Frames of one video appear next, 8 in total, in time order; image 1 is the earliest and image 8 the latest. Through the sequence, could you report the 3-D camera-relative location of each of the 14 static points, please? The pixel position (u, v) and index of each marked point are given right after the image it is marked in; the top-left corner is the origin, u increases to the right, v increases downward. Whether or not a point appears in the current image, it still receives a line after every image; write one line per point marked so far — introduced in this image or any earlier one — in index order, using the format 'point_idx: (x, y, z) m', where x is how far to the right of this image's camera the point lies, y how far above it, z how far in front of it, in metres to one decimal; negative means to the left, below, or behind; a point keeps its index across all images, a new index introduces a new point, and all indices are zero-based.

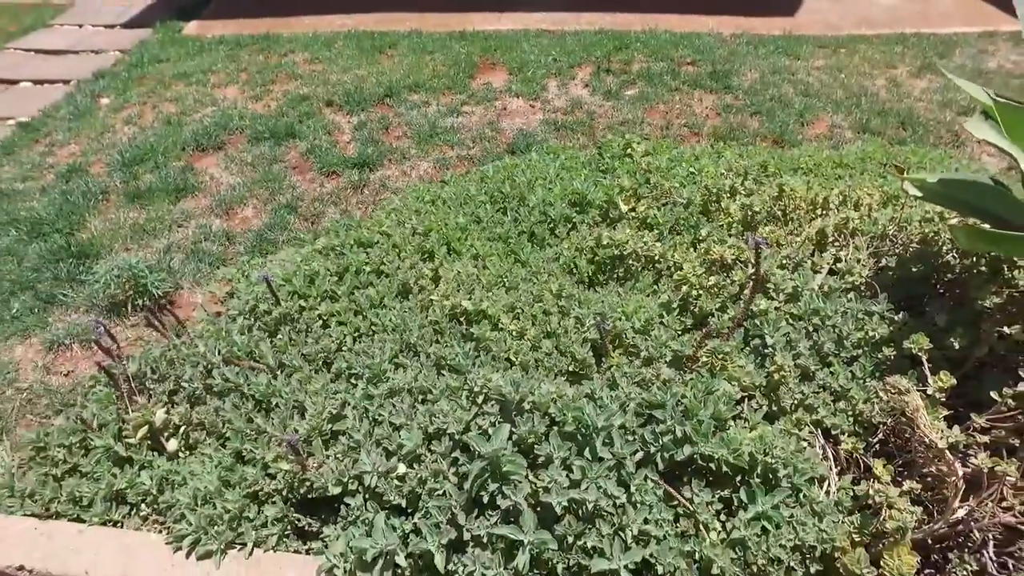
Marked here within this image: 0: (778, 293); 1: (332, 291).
0: (+0.7, 0.0, +1.7) m
1: (-0.5, 0.0, +1.8) m
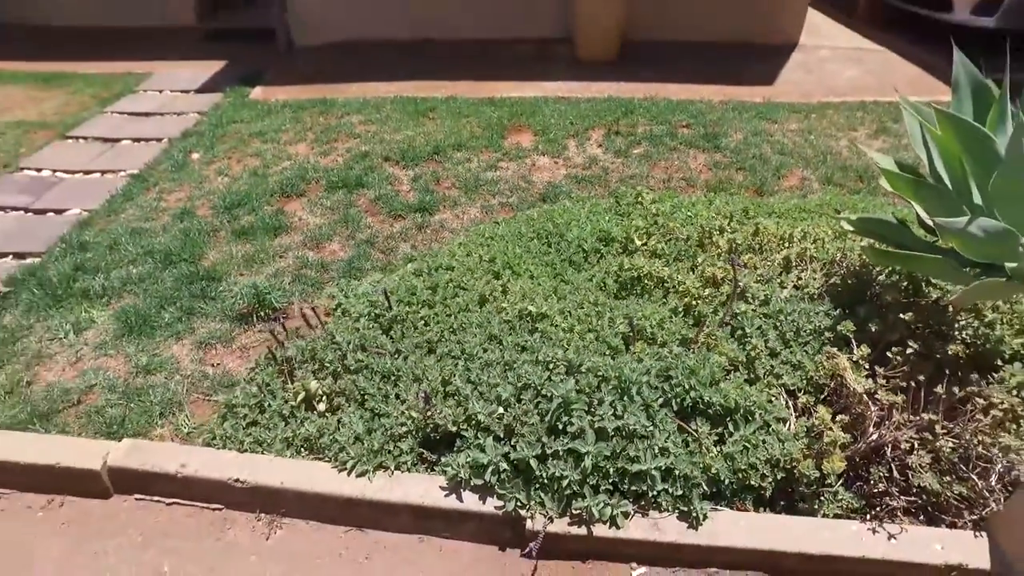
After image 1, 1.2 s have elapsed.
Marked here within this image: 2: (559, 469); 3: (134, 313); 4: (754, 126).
0: (+0.9, 0.0, +2.3) m
1: (-0.3, 0.0, +2.5) m
2: (+0.1, -0.5, +1.8) m
3: (-1.7, -0.1, +2.9) m
4: (+1.7, +1.1, +4.5) m
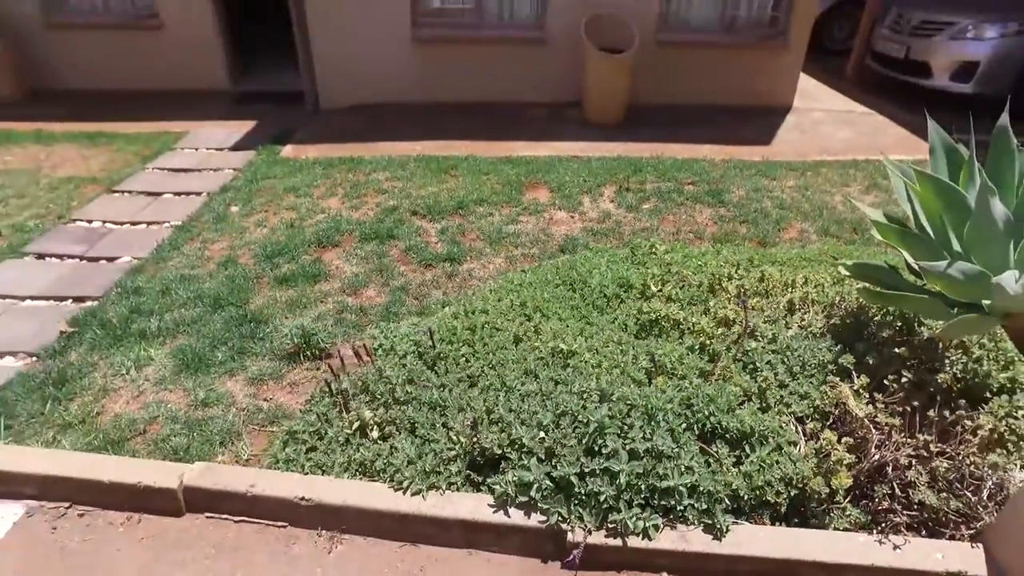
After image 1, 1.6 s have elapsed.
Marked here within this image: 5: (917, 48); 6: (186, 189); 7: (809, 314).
0: (+1.0, -0.2, +2.6) m
1: (-0.2, -0.2, +2.7) m
2: (+0.3, -0.6, +2.1) m
3: (-1.5, -0.3, +3.1) m
4: (+1.8, +0.8, +4.8) m
5: (+4.3, +2.6, +6.9) m
6: (-2.6, +0.8, +5.1) m
7: (+1.2, -0.1, +2.7) m
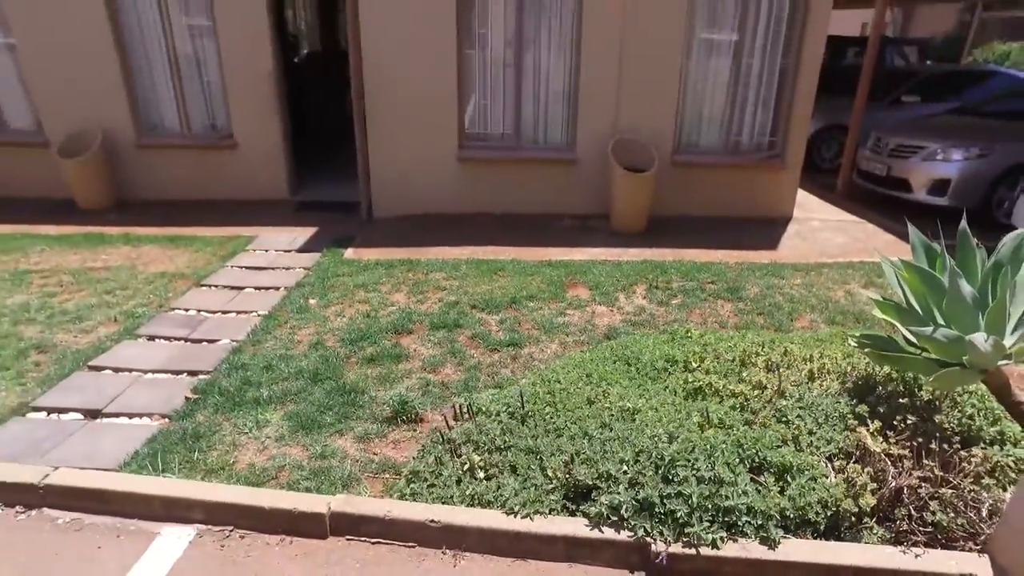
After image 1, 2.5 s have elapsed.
0: (+1.4, -0.5, +3.2) m
1: (+0.2, -0.6, +3.3) m
2: (+0.6, -0.9, +2.6) m
3: (-1.2, -0.7, +3.7) m
4: (+2.2, +0.1, +5.5) m
5: (+4.7, +1.5, +7.9) m
6: (-2.2, 0.0, +5.8) m
7: (+1.6, -0.5, +3.3) m
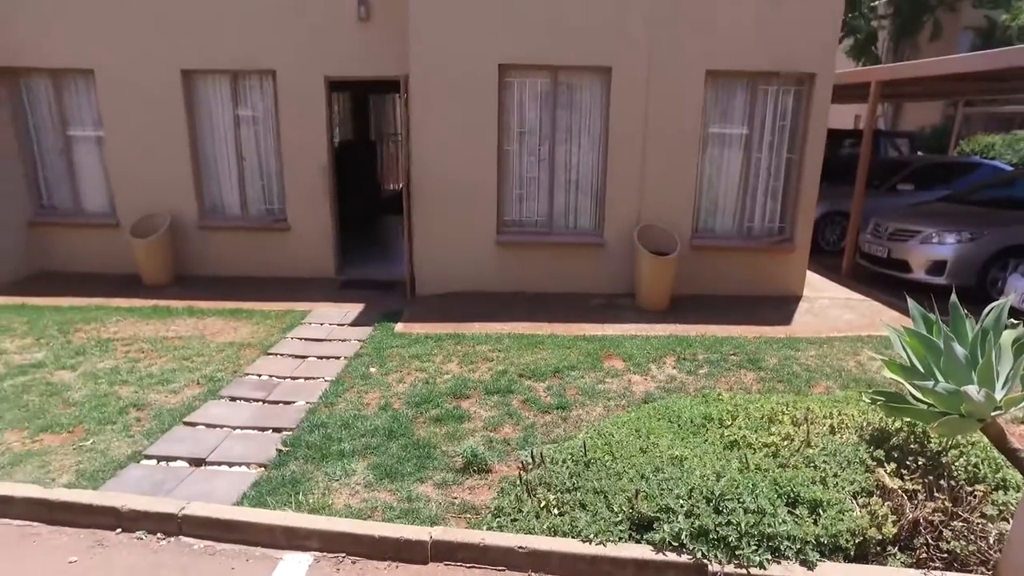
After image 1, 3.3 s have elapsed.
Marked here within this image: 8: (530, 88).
0: (+1.7, -0.9, +3.7) m
1: (+0.6, -0.9, +3.8) m
2: (+1.0, -1.1, +3.0) m
3: (-0.8, -1.1, +4.2) m
4: (+2.5, -0.6, +6.1) m
5: (+5.1, +0.5, +8.6) m
6: (-1.8, -0.6, +6.4) m
7: (+2.0, -0.8, +3.8) m
8: (+0.2, +2.3, +7.4) m
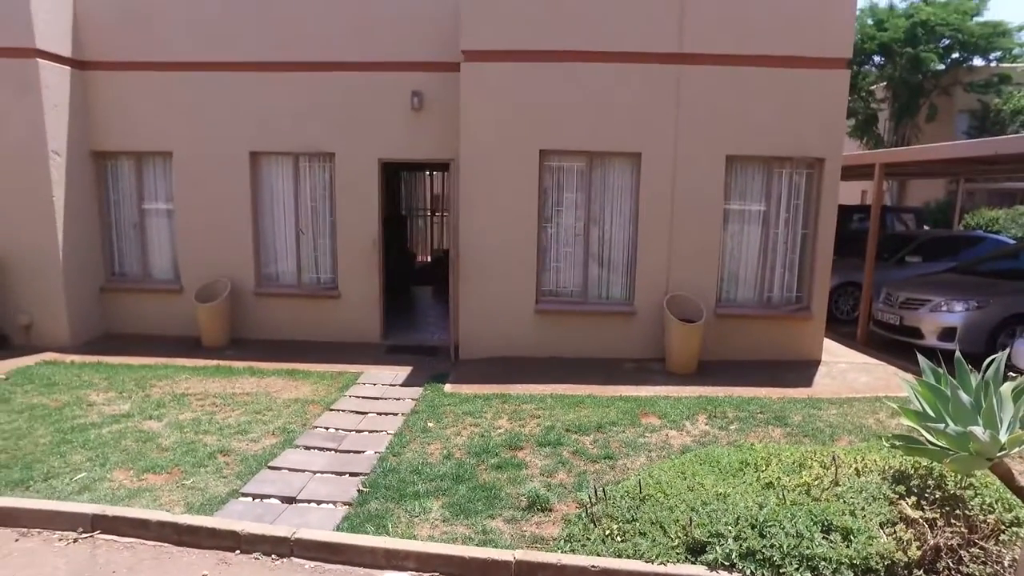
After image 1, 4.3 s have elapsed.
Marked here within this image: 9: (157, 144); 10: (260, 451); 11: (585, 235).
0: (+2.1, -1.3, +4.2) m
1: (+1.0, -1.3, +4.3) m
2: (+1.4, -1.4, +3.5) m
3: (-0.4, -1.5, +4.7) m
4: (+3.0, -1.2, +6.6) m
5: (+5.6, -0.4, +9.2) m
6: (-1.4, -1.3, +6.9) m
7: (+2.4, -1.2, +4.3) m
8: (+0.7, +1.5, +8.2) m
9: (-5.2, +2.1, +9.5) m
10: (-2.2, -1.4, +5.7) m
11: (+0.9, +0.7, +8.4) m
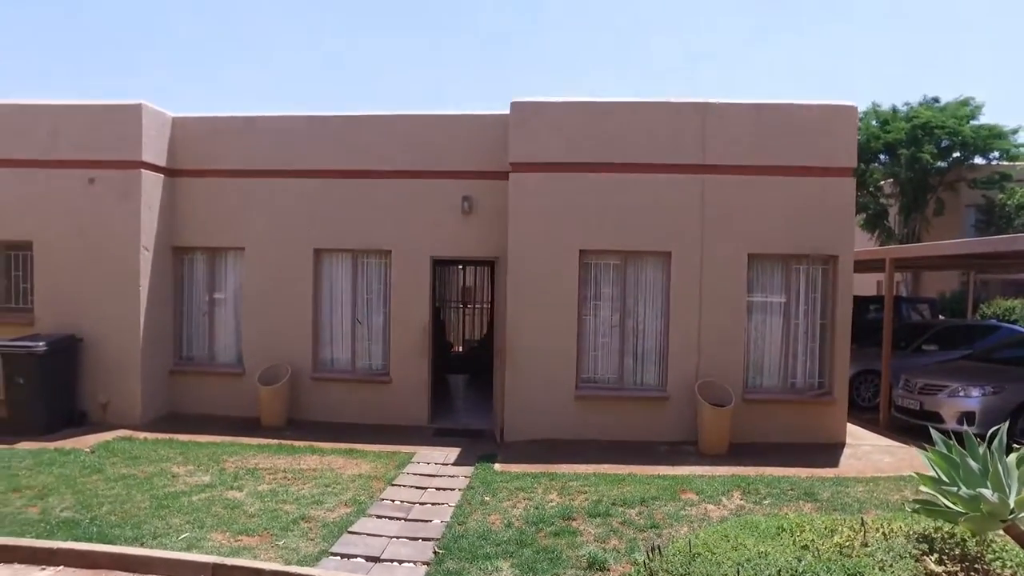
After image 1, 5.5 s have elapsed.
0: (+2.6, -1.9, +4.7) m
1: (+1.4, -1.9, +4.9) m
2: (+1.9, -1.9, +4.0) m
3: (+0.1, -2.2, +5.2) m
4: (+3.5, -2.2, +7.1) m
5: (+6.2, -1.7, +9.7) m
6: (-0.8, -2.2, +7.5) m
7: (+2.8, -1.8, +4.8) m
8: (+1.3, +0.3, +9.1) m
9: (-4.6, +0.7, +10.6) m
10: (-1.7, -2.2, +6.3) m
11: (+1.5, -0.5, +9.1) m
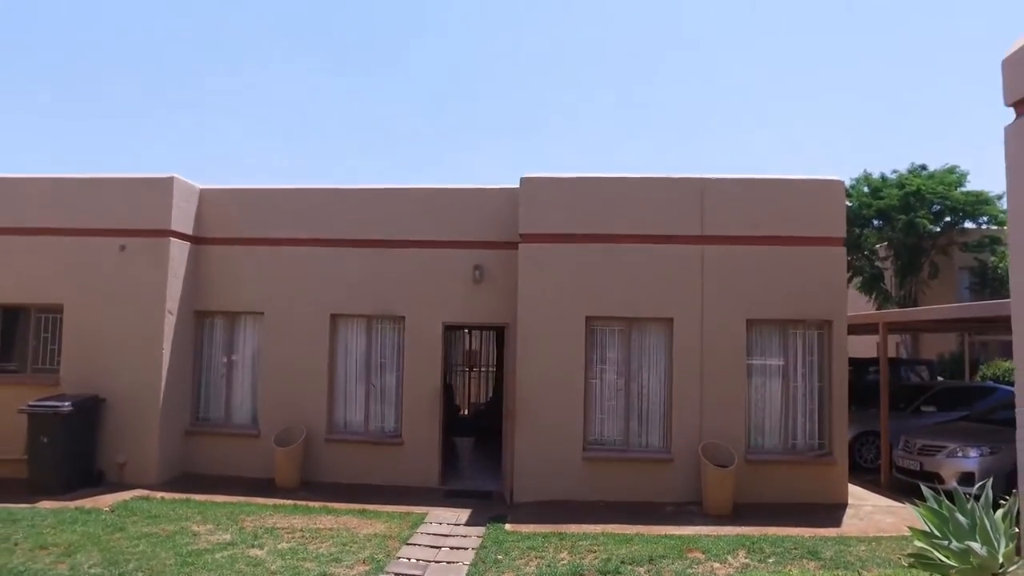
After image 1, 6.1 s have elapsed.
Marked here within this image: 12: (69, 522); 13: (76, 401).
0: (+2.7, -2.4, +4.9) m
1: (+1.6, -2.5, +5.1) m
2: (+2.0, -2.4, +4.3) m
3: (+0.2, -2.8, +5.4) m
4: (+3.7, -2.9, +7.3) m
5: (+6.3, -2.7, +9.9) m
6: (-0.7, -3.0, +7.7) m
7: (+3.0, -2.4, +5.1) m
8: (+1.4, -0.6, +9.6) m
9: (-4.4, -0.3, +11.0) m
10: (-1.6, -2.9, +6.5) m
11: (+1.7, -1.4, +9.5) m
12: (-5.5, -2.9, +8.1) m
13: (-6.6, -1.7, +9.9) m
